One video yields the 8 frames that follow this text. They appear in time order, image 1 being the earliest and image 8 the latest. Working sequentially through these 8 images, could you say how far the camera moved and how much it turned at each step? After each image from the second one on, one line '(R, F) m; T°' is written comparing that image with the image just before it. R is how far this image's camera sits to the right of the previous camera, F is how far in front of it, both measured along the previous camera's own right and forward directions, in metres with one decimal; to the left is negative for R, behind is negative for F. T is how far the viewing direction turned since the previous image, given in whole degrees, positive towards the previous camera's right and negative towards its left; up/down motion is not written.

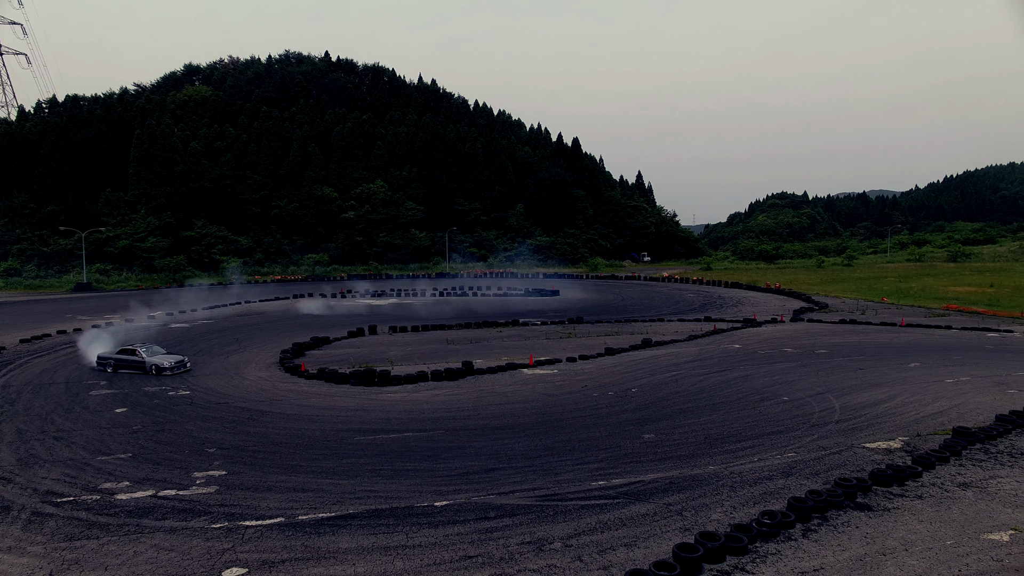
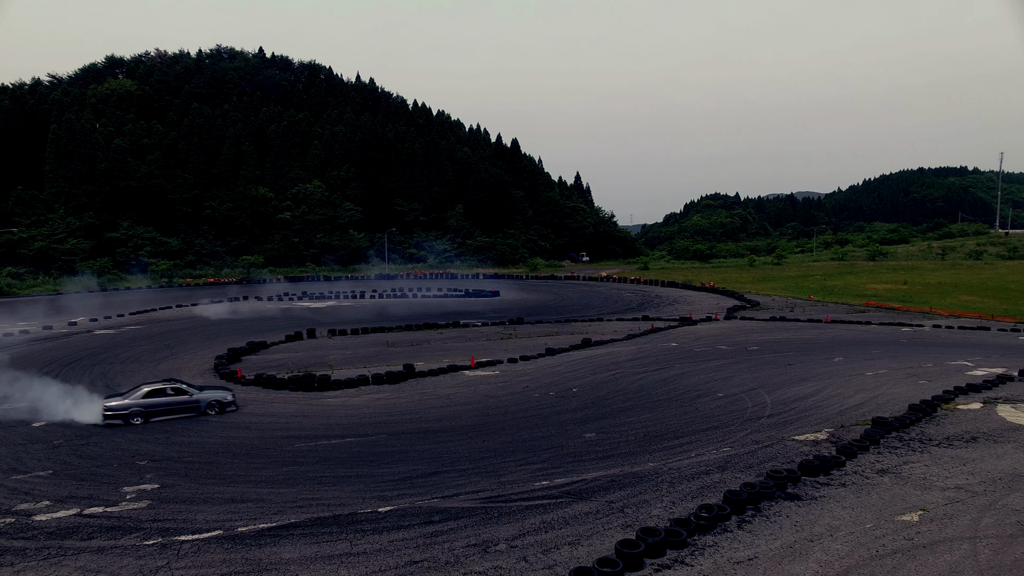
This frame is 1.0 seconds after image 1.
(0.0, -0.1) m; +5°
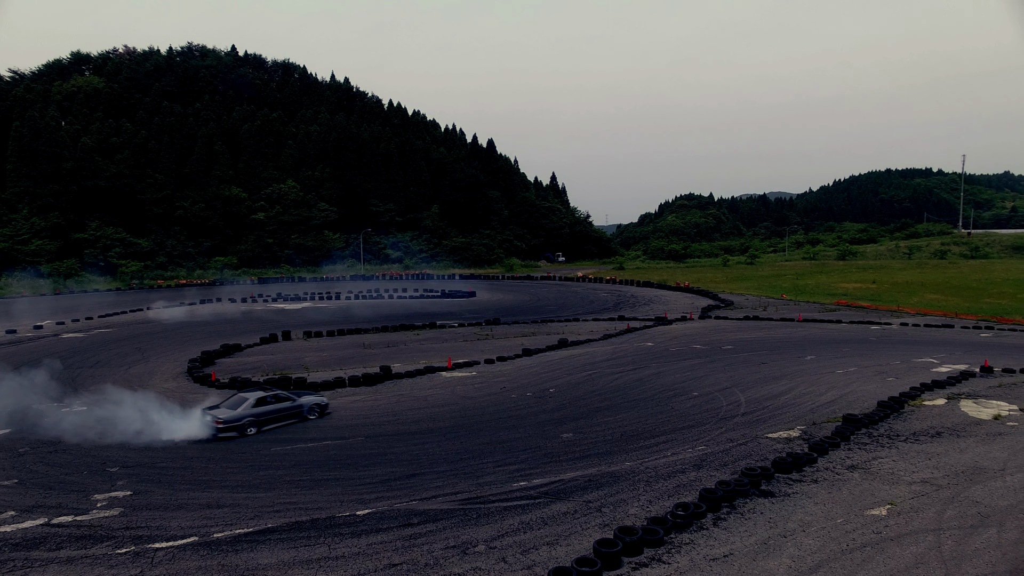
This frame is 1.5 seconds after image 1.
(0.0, 0.0) m; +2°
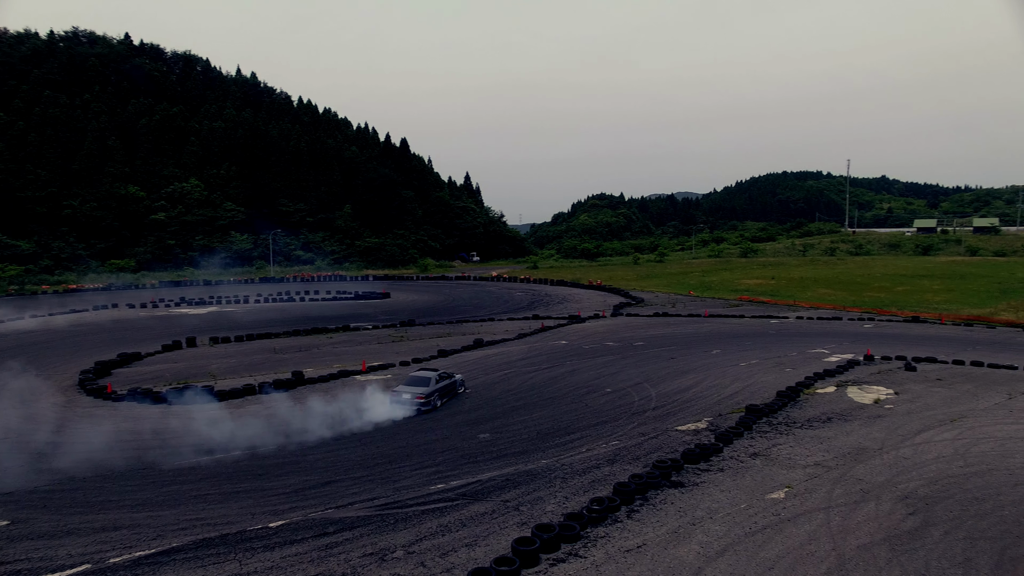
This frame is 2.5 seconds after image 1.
(0.0, 0.0) m; +7°
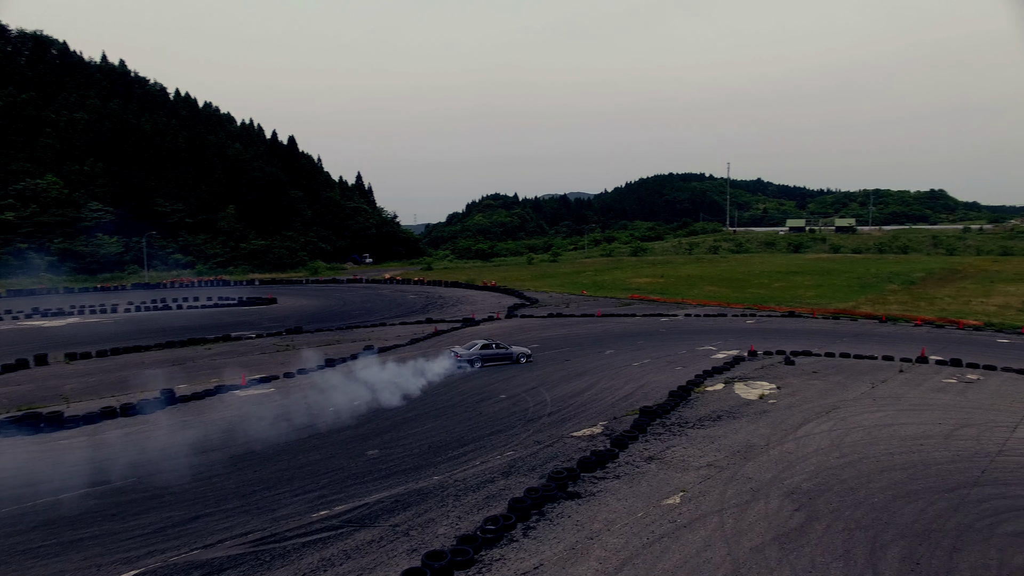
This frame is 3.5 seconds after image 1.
(+0.2, +0.7) m; +9°
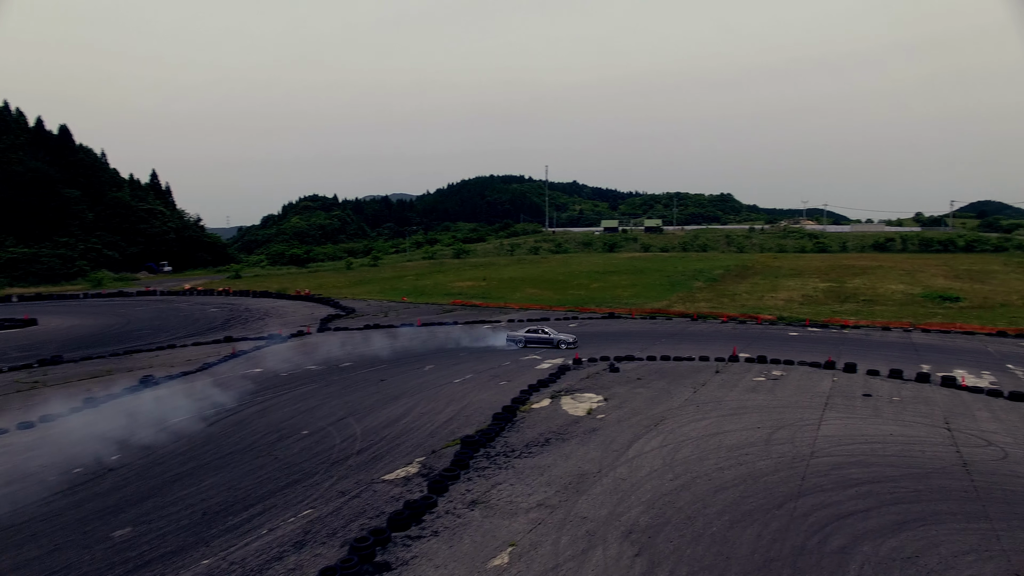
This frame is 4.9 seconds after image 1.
(+0.6, +2.1) m; +14°
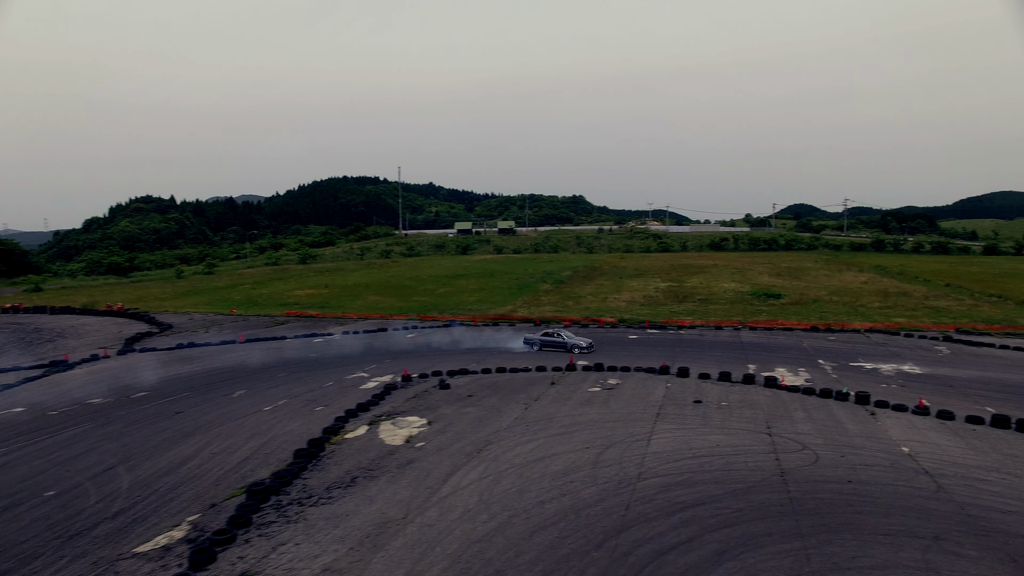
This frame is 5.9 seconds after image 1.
(+1.3, +1.7) m; +11°
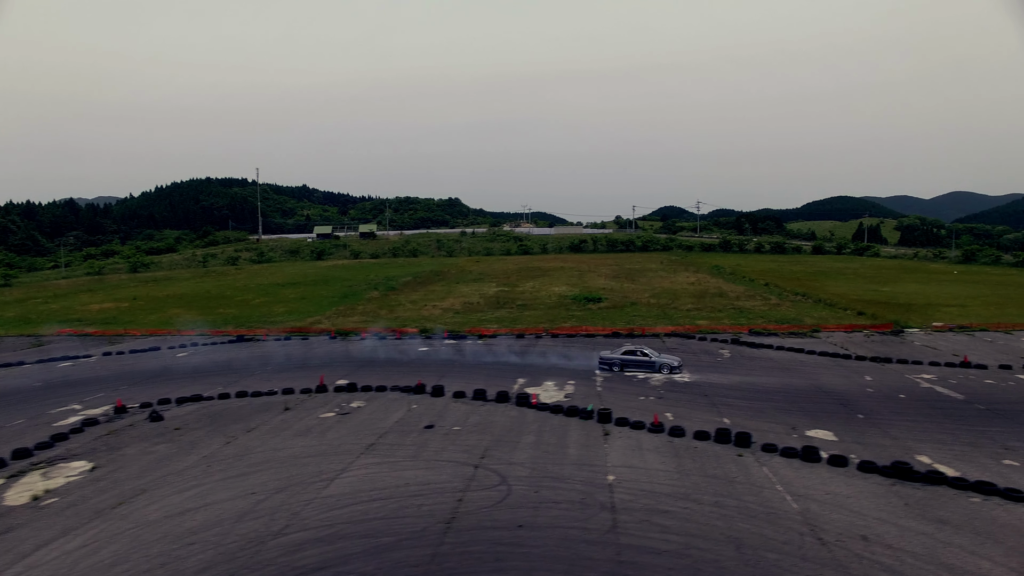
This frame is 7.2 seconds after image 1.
(+4.6, +1.9) m; +9°
